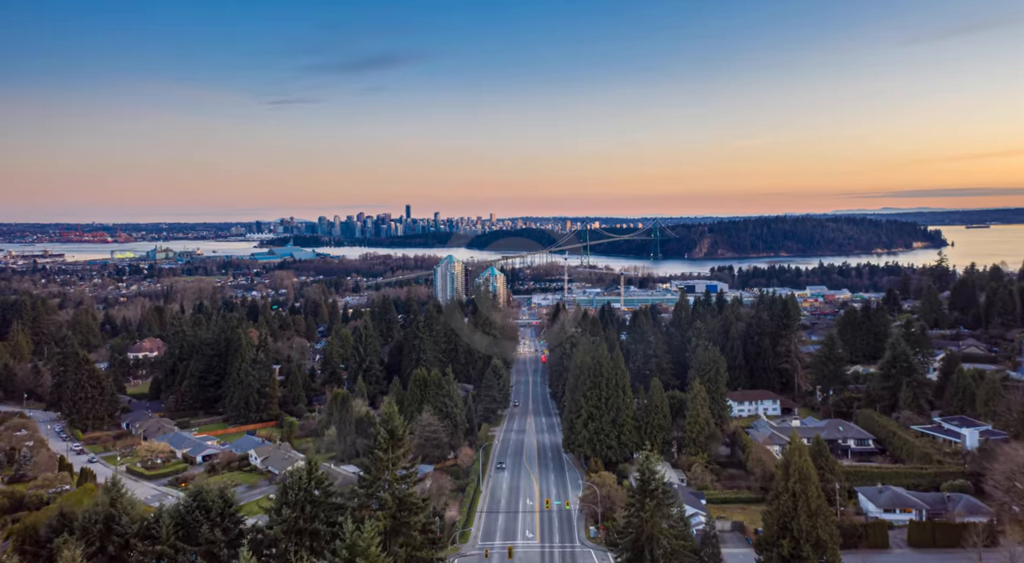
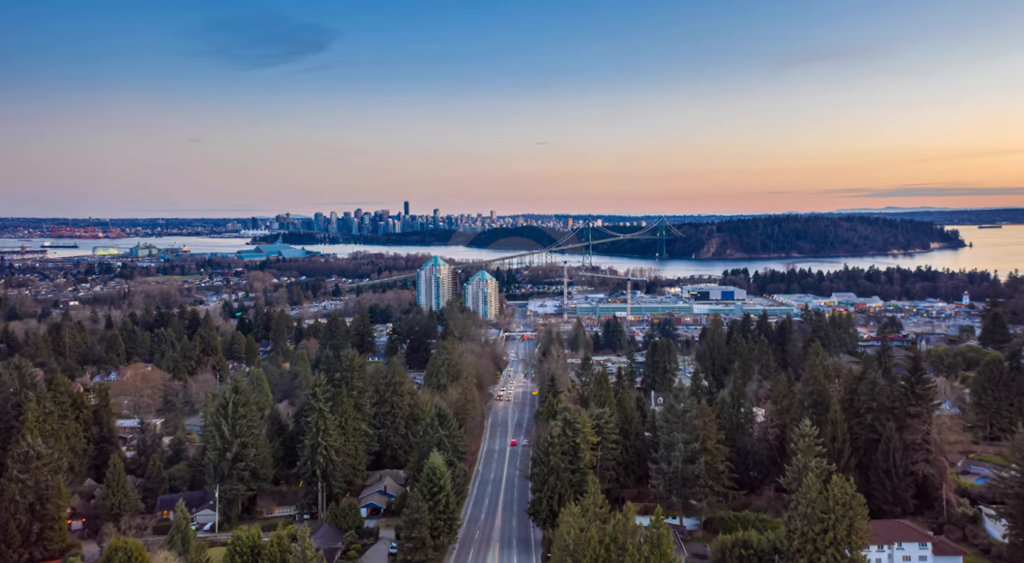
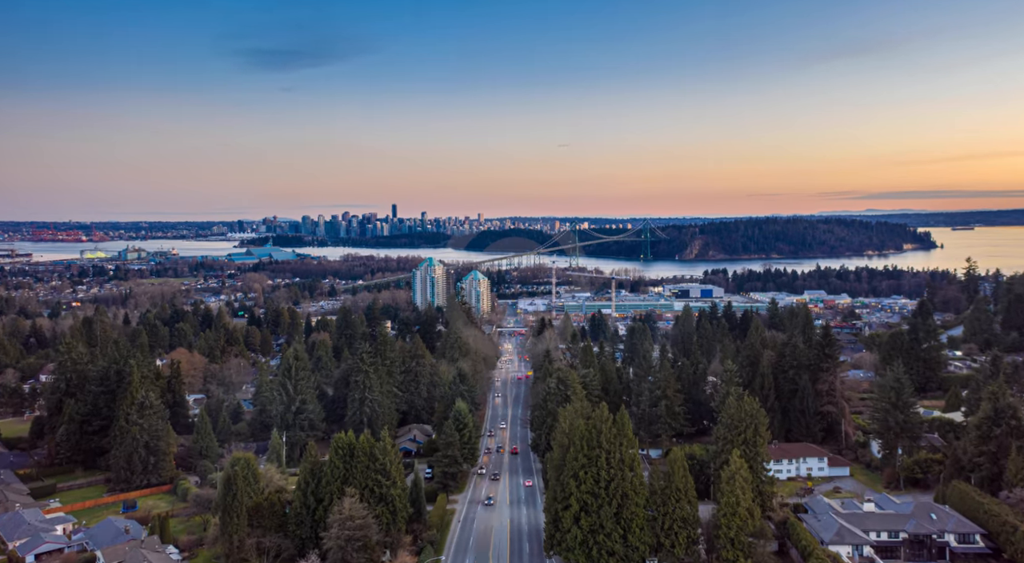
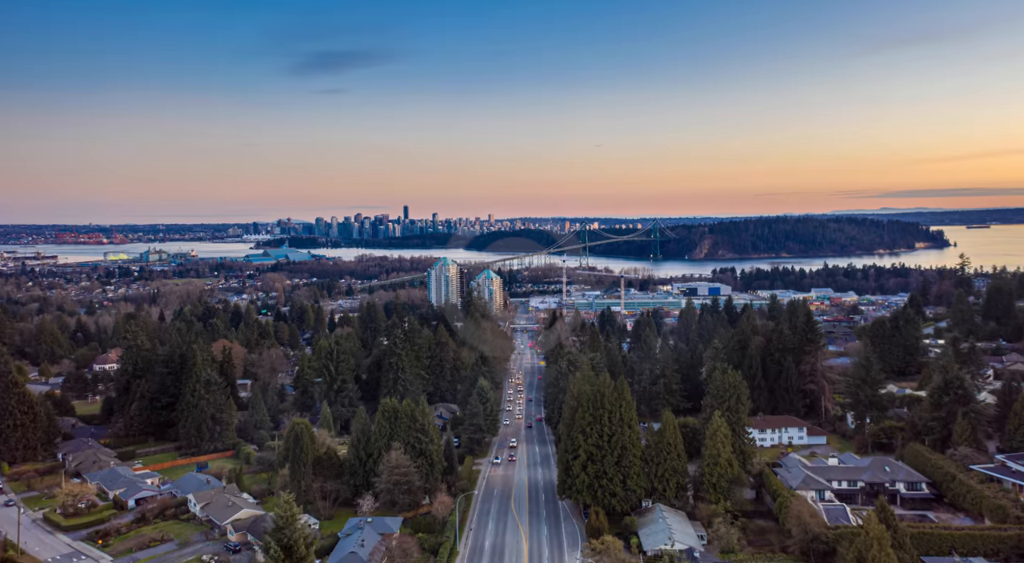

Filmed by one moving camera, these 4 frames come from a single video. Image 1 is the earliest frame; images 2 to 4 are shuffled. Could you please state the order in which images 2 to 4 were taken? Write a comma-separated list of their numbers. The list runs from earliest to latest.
4, 3, 2
